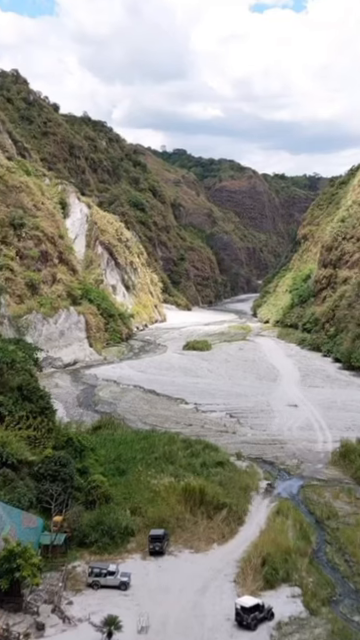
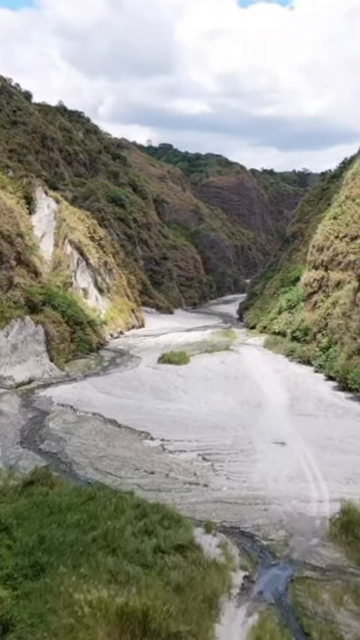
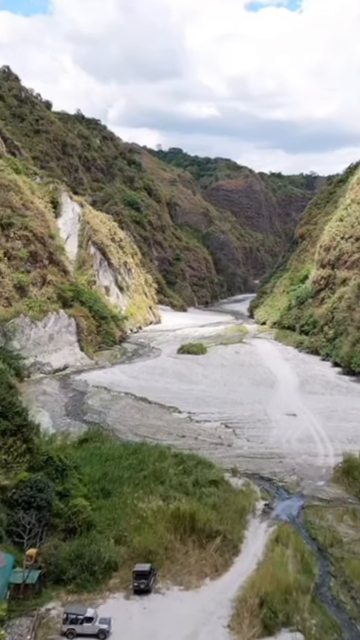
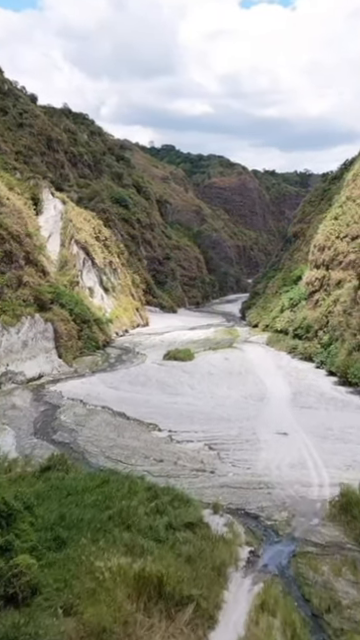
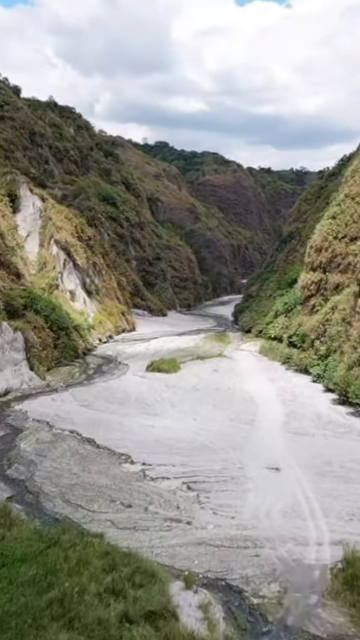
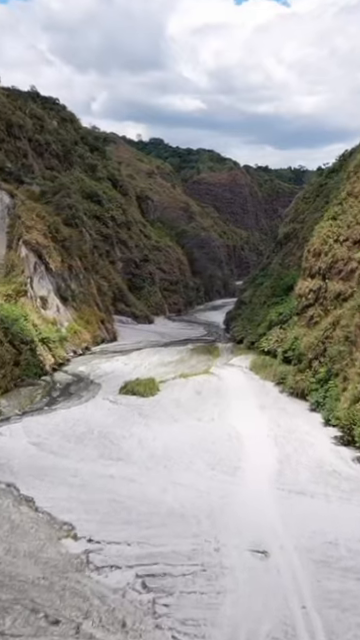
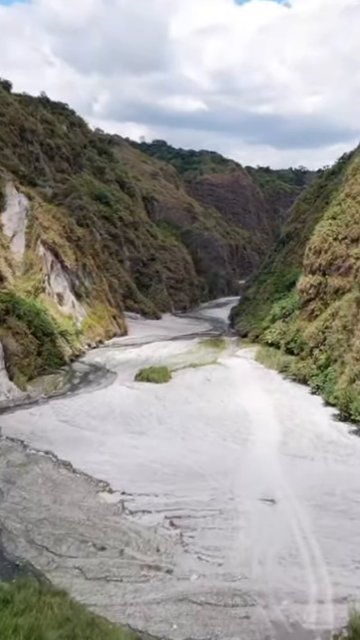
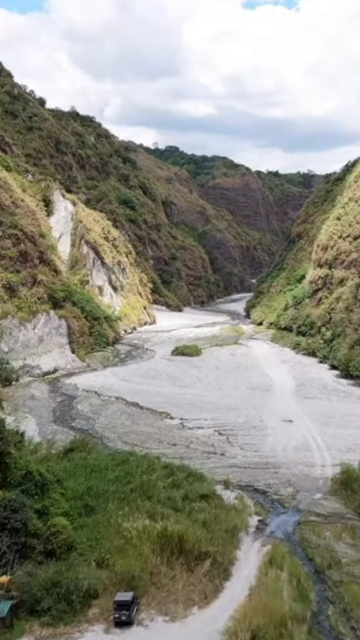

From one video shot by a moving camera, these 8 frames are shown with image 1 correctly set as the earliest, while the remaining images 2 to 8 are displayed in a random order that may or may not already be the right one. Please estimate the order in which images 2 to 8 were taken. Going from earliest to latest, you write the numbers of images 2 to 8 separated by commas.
3, 8, 4, 2, 5, 7, 6
